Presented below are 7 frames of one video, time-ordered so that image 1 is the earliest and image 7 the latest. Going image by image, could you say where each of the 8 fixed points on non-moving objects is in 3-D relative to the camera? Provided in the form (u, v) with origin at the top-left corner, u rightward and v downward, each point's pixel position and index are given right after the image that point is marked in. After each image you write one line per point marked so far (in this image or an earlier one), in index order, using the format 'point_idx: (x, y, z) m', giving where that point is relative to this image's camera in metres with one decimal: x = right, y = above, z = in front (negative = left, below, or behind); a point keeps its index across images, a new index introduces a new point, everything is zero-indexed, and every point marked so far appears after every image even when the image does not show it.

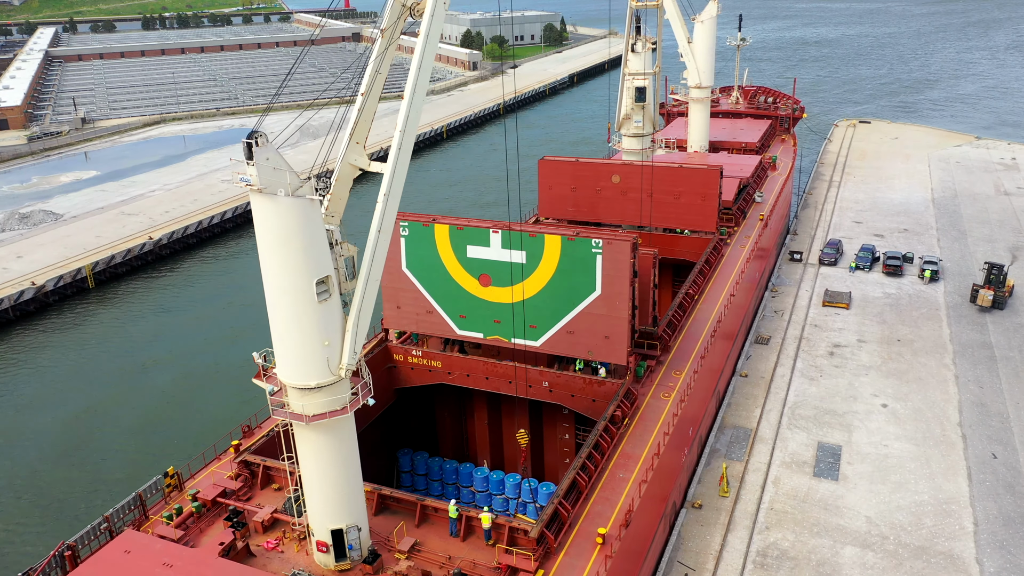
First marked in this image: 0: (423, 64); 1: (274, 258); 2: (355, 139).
0: (-1.6, +4.0, +14.8) m
1: (-4.0, +0.5, +13.7) m
2: (-3.0, +2.8, +15.4) m
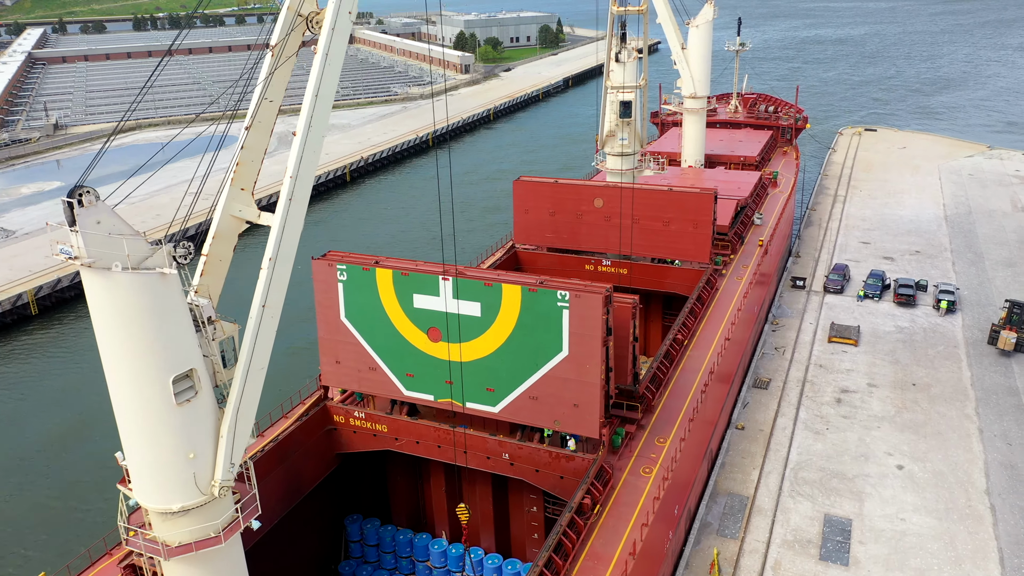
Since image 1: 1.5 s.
0: (-2.7, +2.8, +11.5) m
1: (-5.0, -0.8, +10.4) m
2: (-4.0, +1.5, +12.1) m
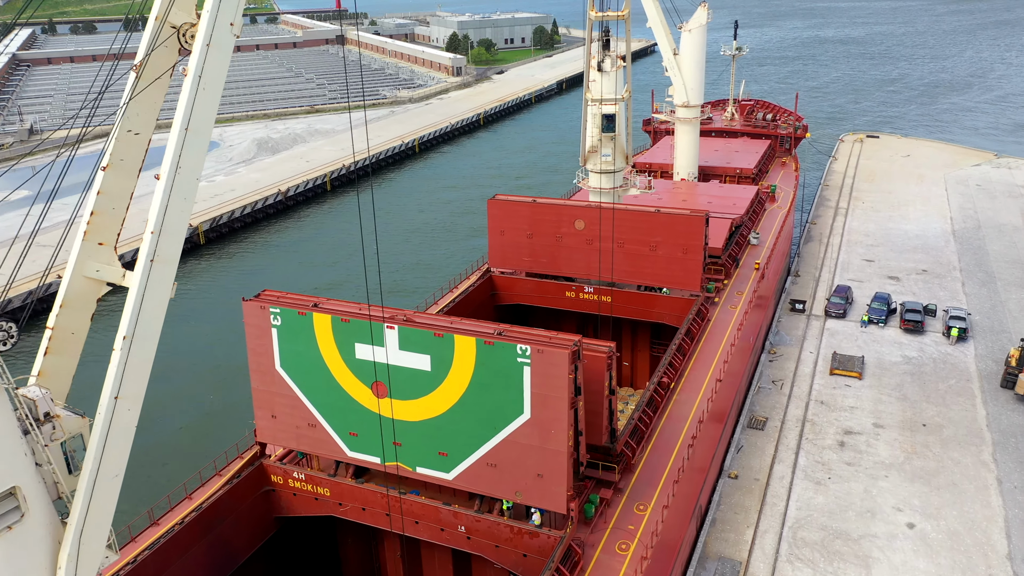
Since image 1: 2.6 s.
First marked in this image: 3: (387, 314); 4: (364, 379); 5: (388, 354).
0: (-3.6, +1.8, +9.1) m
1: (-5.9, -1.7, +7.9) m
2: (-4.9, +0.6, +9.7) m
3: (-2.5, -0.5, +16.2) m
4: (-3.0, -1.8, +16.4) m
5: (-2.4, -1.3, +16.0) m
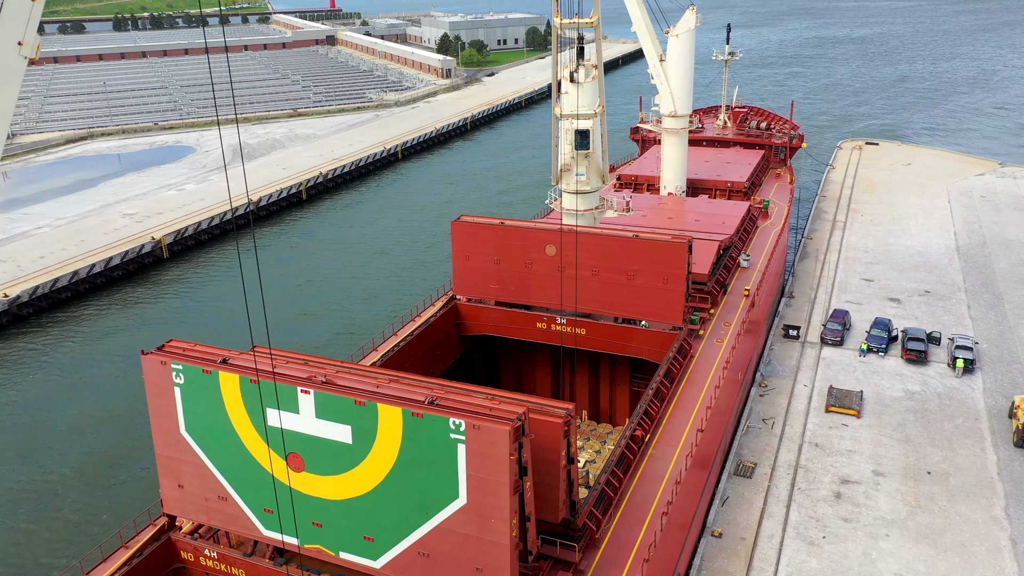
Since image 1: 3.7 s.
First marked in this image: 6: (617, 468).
0: (-4.6, +0.9, +6.7) m
1: (-6.9, -2.7, +5.5) m
2: (-5.9, -0.4, +7.3) m
3: (-3.5, -1.5, +13.8) m
4: (-4.0, -2.8, +14.0) m
5: (-3.5, -2.2, +13.6) m
6: (+2.3, -3.9, +17.9) m
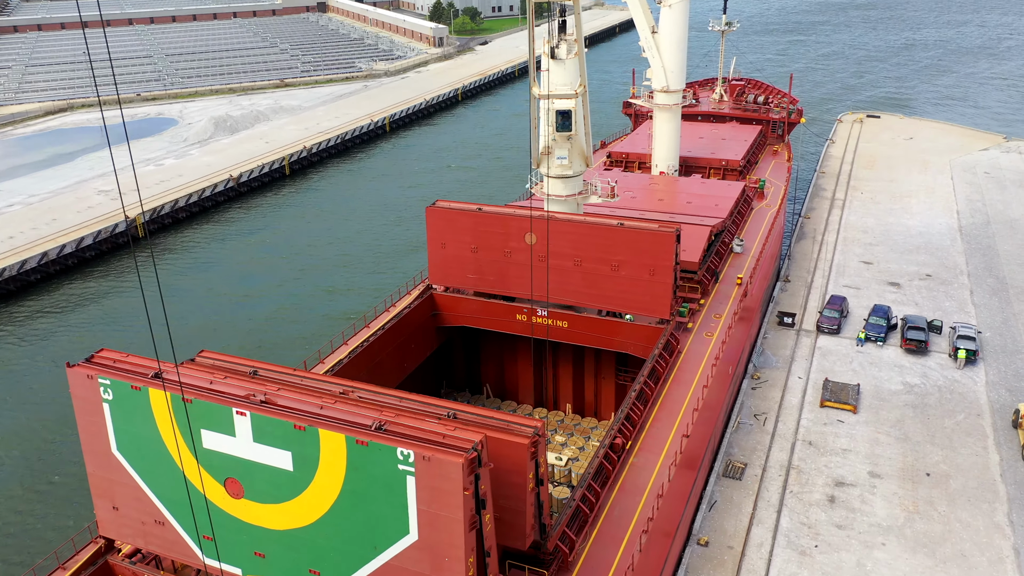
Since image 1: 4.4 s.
0: (-5.2, +0.5, +5.3) m
1: (-7.5, -3.1, +4.2) m
2: (-6.5, -0.7, +5.9) m
3: (-4.1, -1.6, +12.5) m
4: (-4.6, -2.9, +12.7) m
5: (-4.1, -2.4, +12.3) m
6: (+1.7, -3.9, +16.7) m
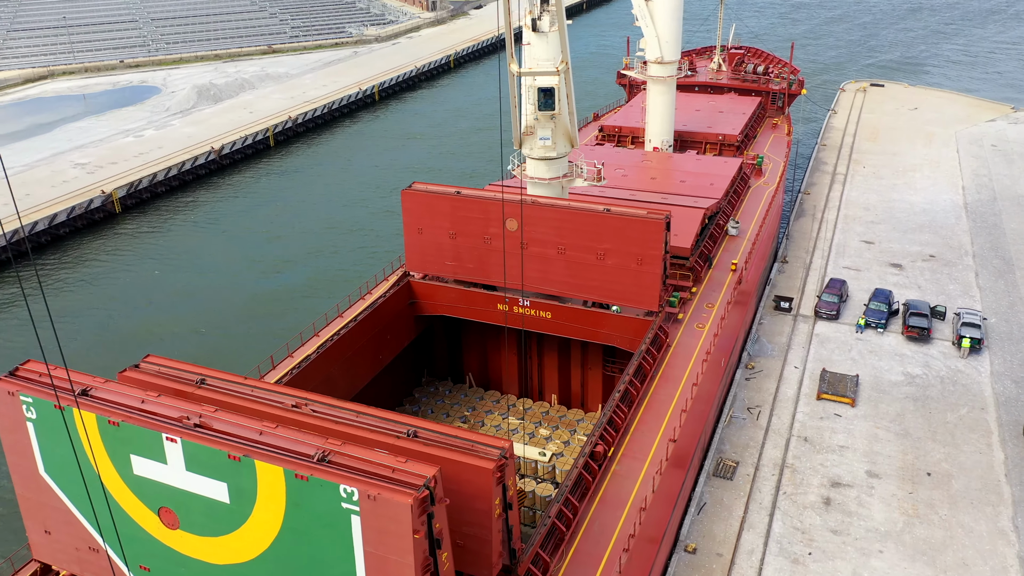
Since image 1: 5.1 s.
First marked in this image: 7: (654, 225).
0: (-5.7, 0.0, +4.0) m
1: (-8.1, -3.6, +3.1) m
2: (-7.0, -1.2, +4.6) m
3: (-4.6, -1.8, +11.3) m
4: (-5.1, -3.0, +11.6) m
5: (-4.6, -2.5, +11.1) m
6: (+1.2, -3.9, +15.5) m
7: (+3.4, +1.5, +19.6) m
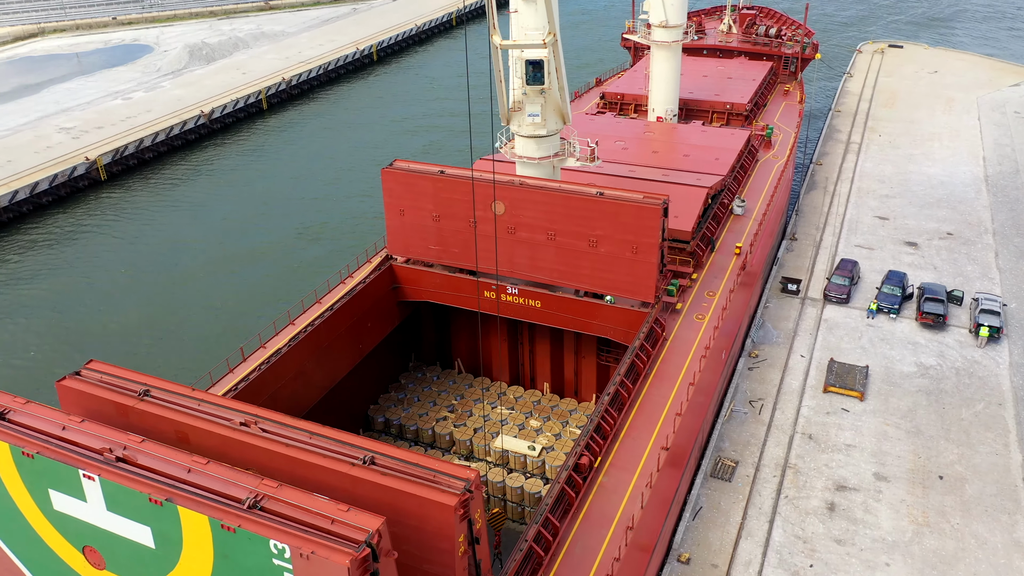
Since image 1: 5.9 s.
0: (-6.2, -0.6, +2.6) m
1: (-8.6, -4.2, +2.0) m
2: (-7.6, -1.7, +3.4) m
3: (-5.1, -2.0, +10.0) m
4: (-5.6, -3.2, +10.4) m
5: (-5.1, -2.7, +9.9) m
6: (+0.7, -3.9, +14.3) m
7: (+3.1, +1.7, +18.1) m
